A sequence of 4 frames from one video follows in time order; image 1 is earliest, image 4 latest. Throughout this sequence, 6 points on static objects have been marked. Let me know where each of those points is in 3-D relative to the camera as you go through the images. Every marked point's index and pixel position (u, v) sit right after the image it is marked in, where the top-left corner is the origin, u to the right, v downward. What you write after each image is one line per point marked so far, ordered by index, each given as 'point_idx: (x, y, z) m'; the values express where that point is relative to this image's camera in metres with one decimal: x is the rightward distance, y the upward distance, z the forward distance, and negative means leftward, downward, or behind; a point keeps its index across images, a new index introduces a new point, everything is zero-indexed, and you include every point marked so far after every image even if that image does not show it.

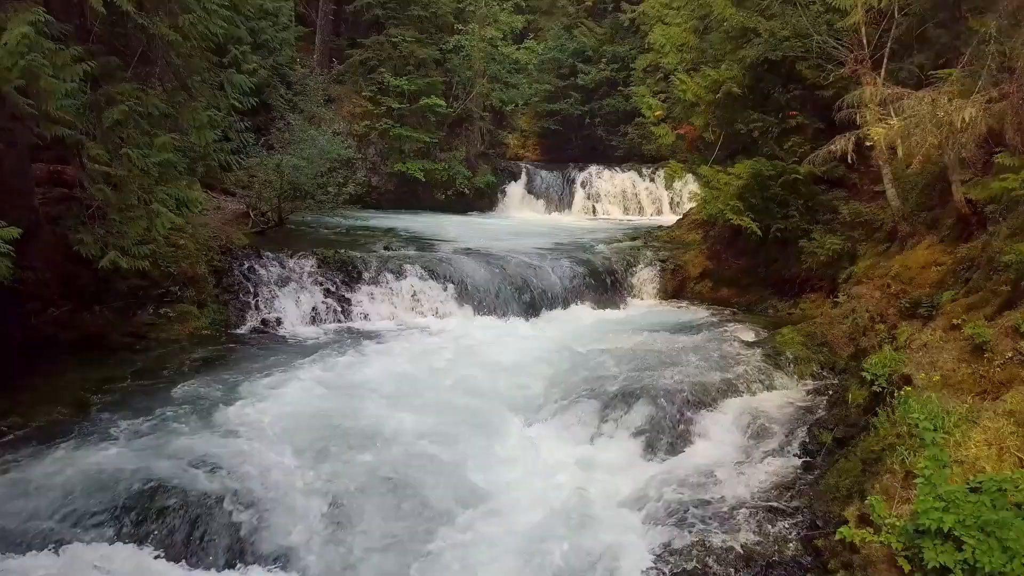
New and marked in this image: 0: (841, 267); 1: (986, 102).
0: (+4.6, +0.3, +7.5) m
1: (+3.9, +1.5, +4.5) m
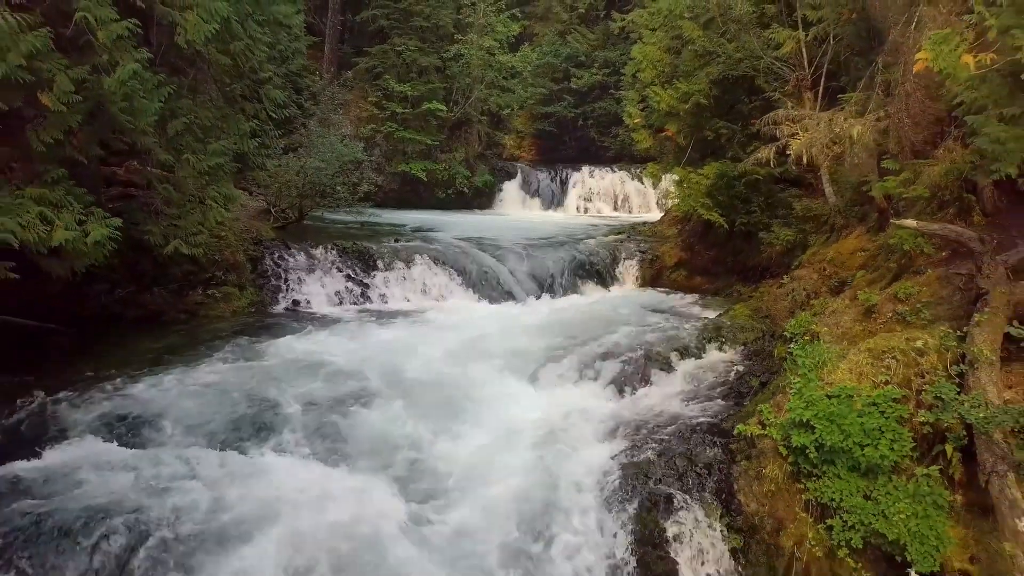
0: (+4.6, +0.5, +8.8) m
1: (+3.9, +1.8, +5.8) m
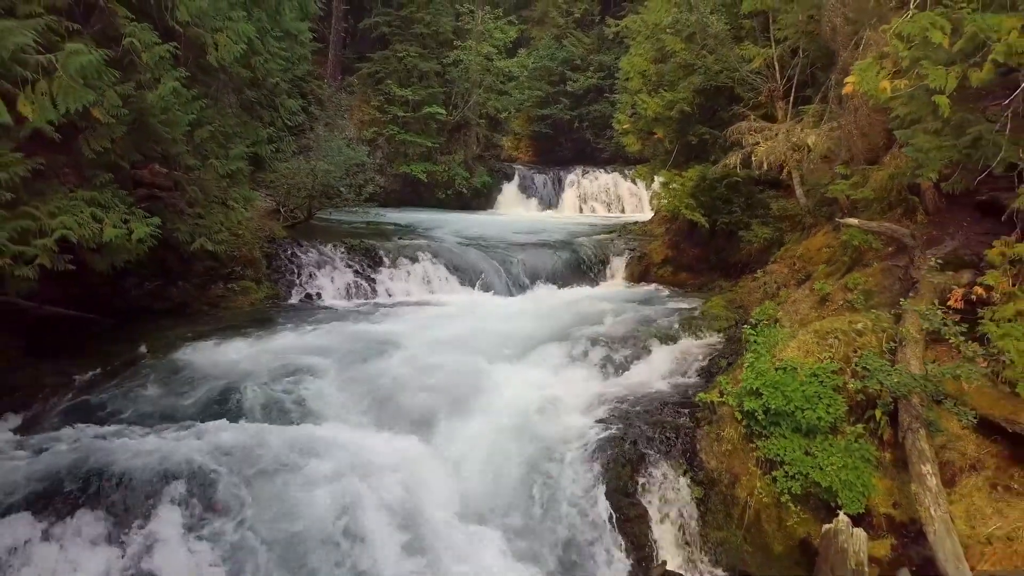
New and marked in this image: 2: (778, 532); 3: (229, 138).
0: (+4.5, +0.6, +9.5) m
1: (+3.8, +1.9, +6.5) m
2: (+2.2, -2.0, +4.5) m
3: (-4.3, +2.3, +8.3) m
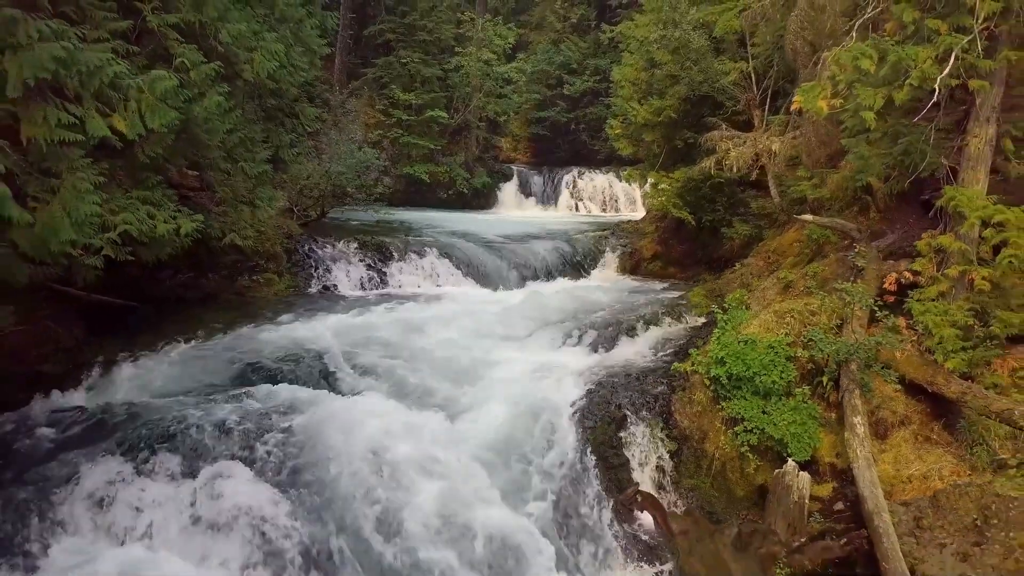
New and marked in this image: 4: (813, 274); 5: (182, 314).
0: (+4.5, +0.8, +10.4) m
1: (+3.8, +2.0, +7.4) m
2: (+2.2, -1.9, +5.4) m
3: (-4.3, +2.4, +9.2) m
4: (+3.8, +0.2, +6.9) m
5: (-5.4, -0.4, +8.9) m
